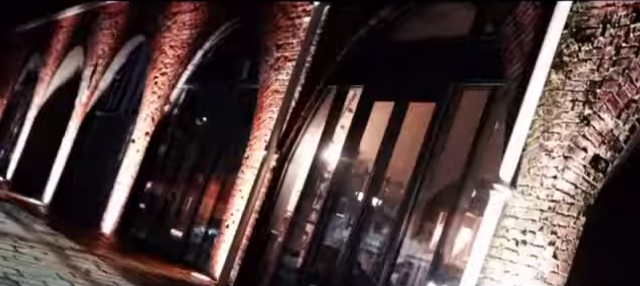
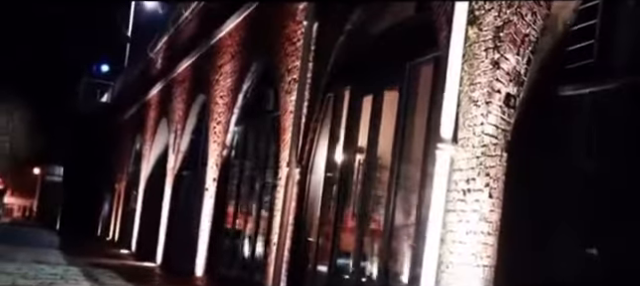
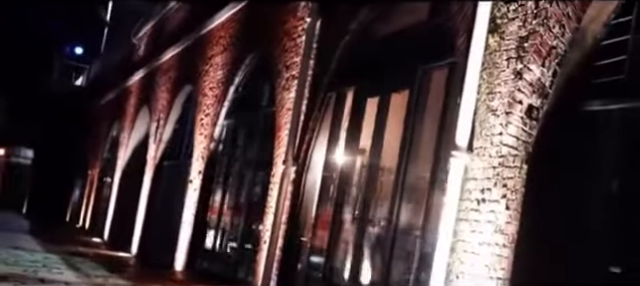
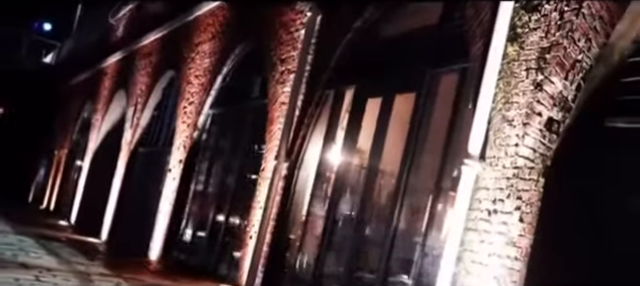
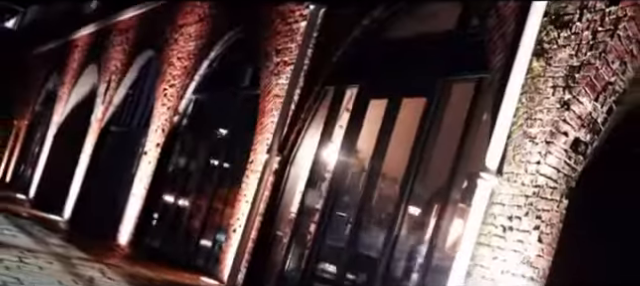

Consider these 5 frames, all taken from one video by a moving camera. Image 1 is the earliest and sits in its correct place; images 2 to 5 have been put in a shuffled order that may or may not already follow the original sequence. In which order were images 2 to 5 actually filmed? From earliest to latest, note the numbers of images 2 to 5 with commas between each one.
5, 4, 3, 2
